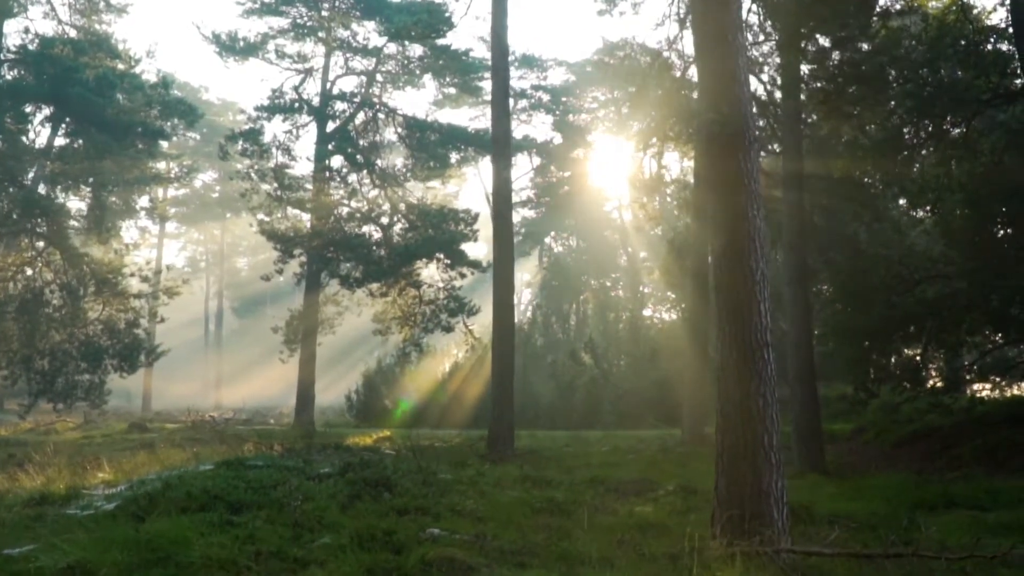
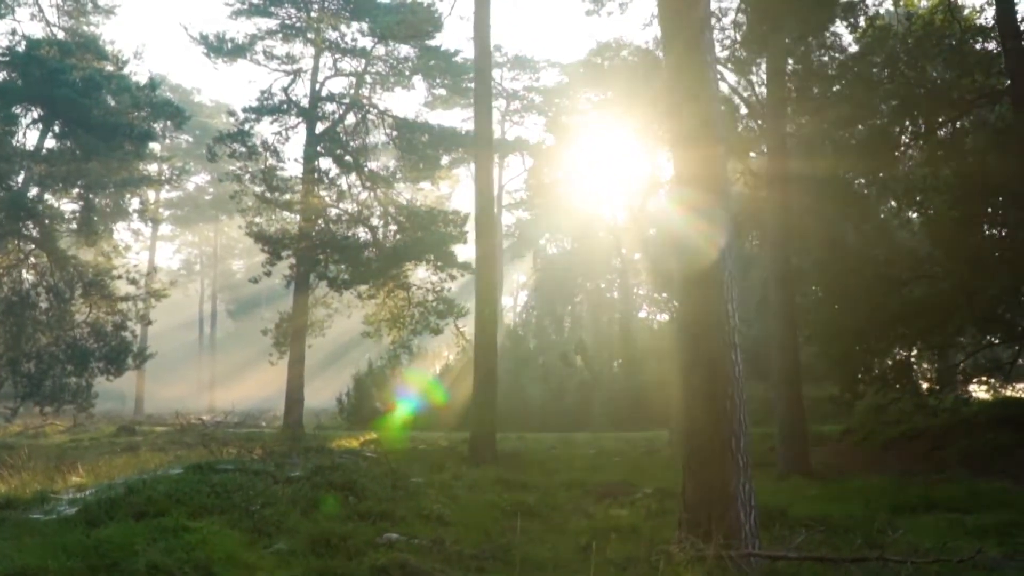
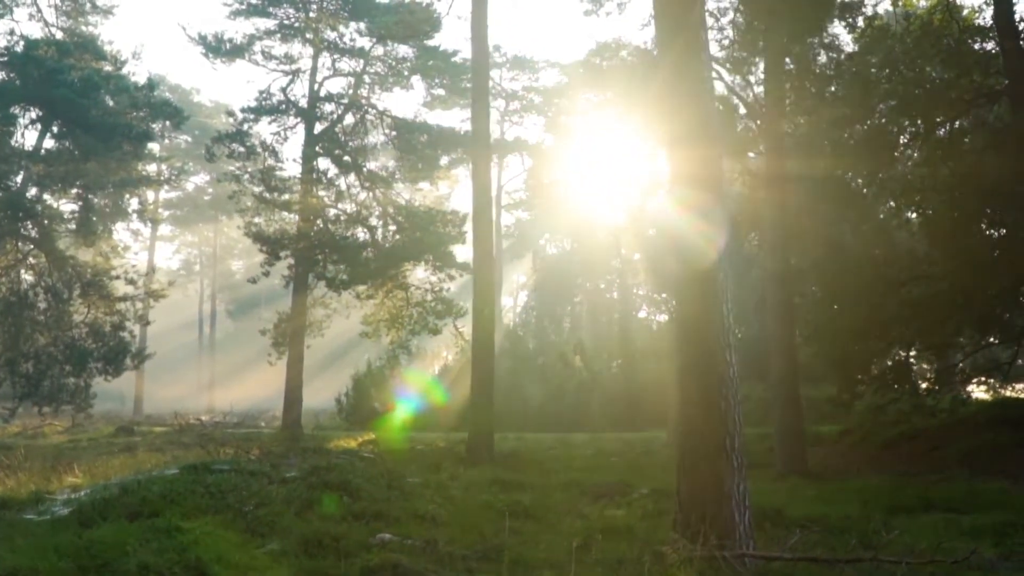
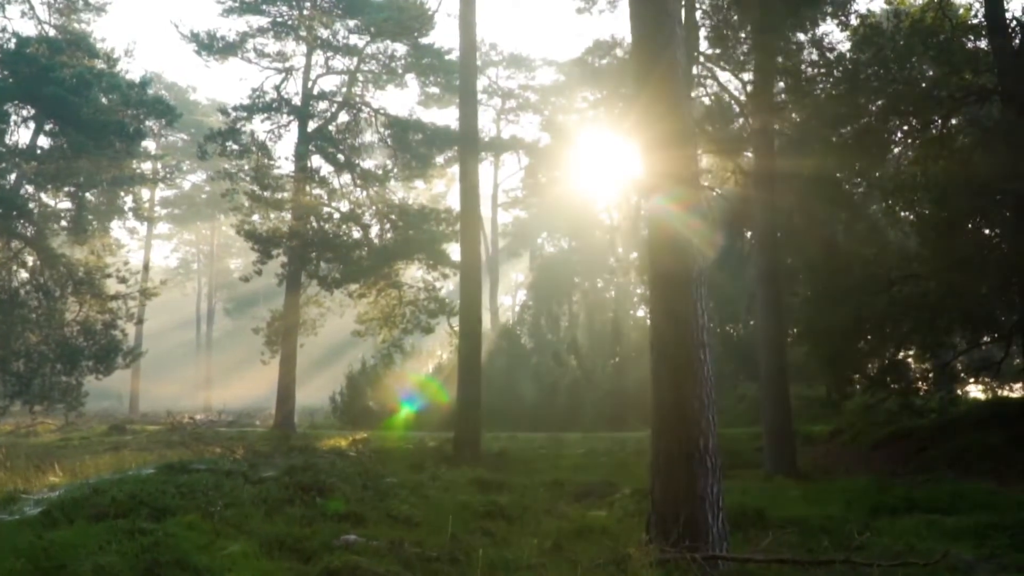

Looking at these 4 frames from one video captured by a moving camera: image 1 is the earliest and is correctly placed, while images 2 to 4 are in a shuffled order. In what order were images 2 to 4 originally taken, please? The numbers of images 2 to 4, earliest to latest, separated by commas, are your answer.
2, 3, 4
